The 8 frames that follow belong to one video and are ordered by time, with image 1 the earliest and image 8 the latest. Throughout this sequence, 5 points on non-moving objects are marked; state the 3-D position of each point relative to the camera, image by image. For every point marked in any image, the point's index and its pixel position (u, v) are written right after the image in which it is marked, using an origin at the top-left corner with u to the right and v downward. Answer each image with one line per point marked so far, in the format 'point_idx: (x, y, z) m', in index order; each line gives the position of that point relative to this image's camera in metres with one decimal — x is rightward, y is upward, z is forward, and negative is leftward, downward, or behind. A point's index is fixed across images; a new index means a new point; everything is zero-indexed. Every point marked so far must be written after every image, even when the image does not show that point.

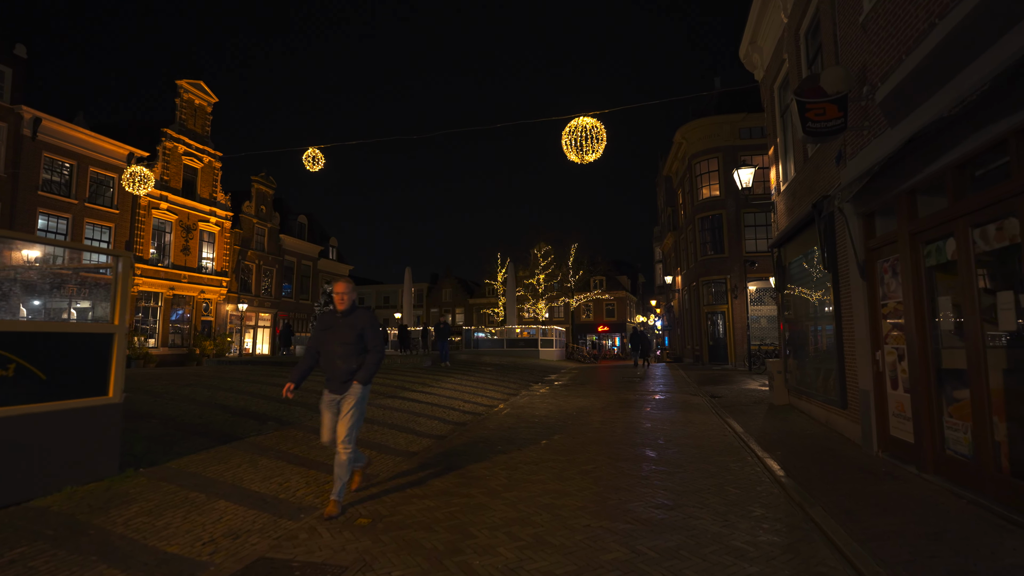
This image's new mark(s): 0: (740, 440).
0: (+3.4, -2.3, +8.2) m
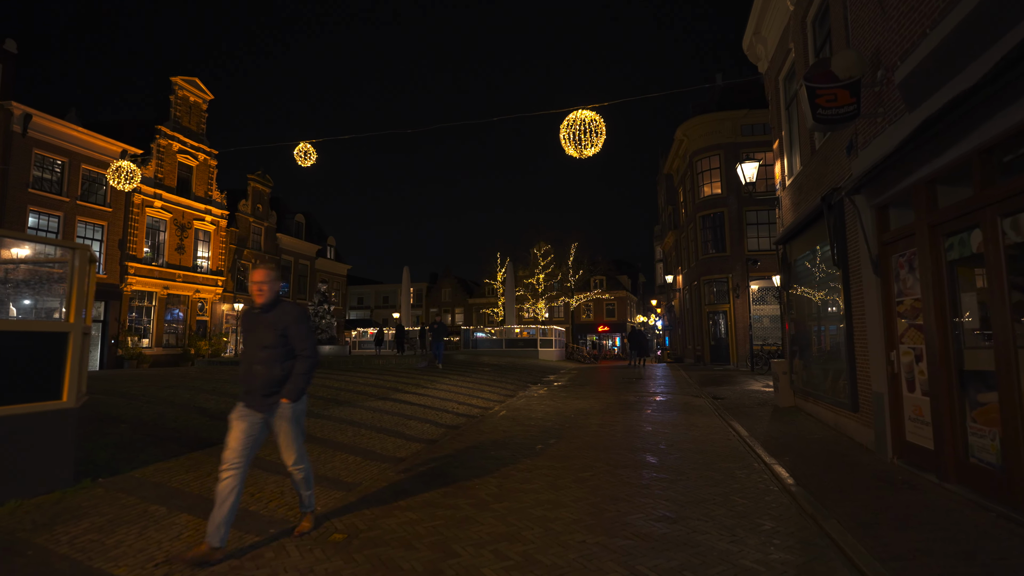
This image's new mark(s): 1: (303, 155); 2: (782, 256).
0: (+3.3, -2.2, +7.8) m
1: (-5.4, +3.4, +14.2) m
2: (+5.7, +0.7, +11.7) m
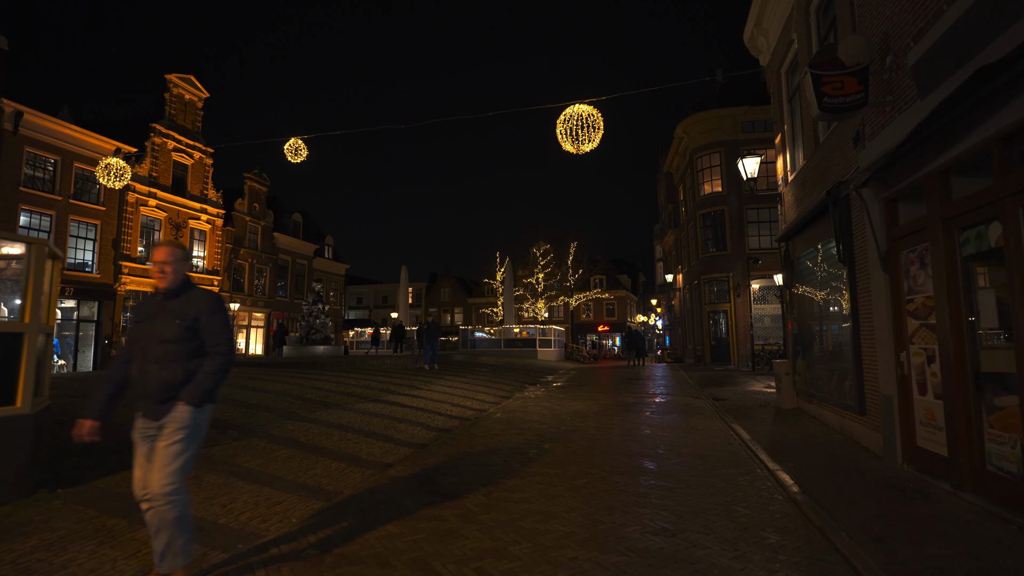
0: (+3.2, -2.2, +7.5) m
1: (-5.5, +3.4, +13.9) m
2: (+5.6, +0.7, +11.4) m
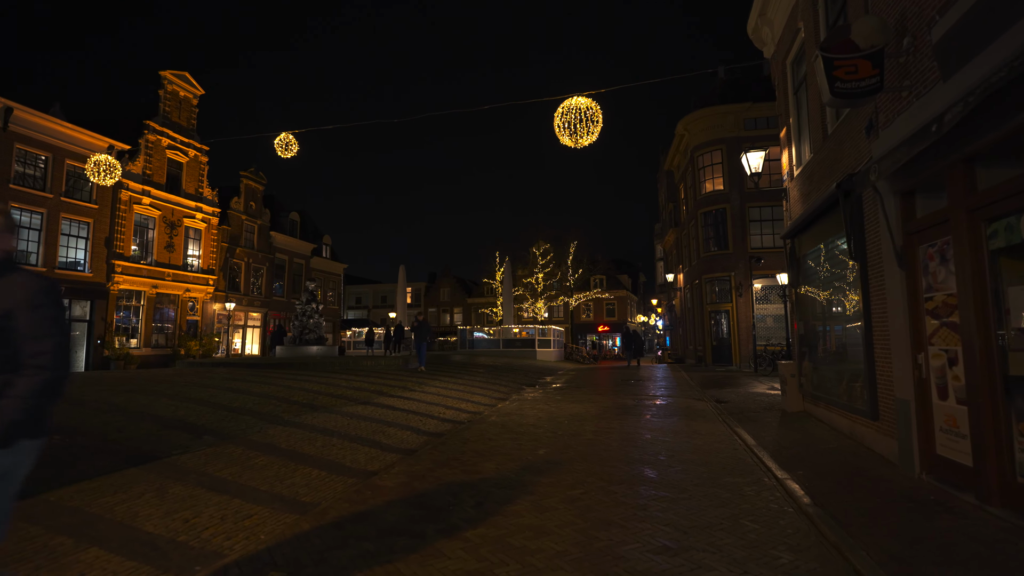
0: (+3.1, -2.2, +7.1) m
1: (-5.5, +3.5, +13.5) m
2: (+5.5, +0.7, +11.0) m
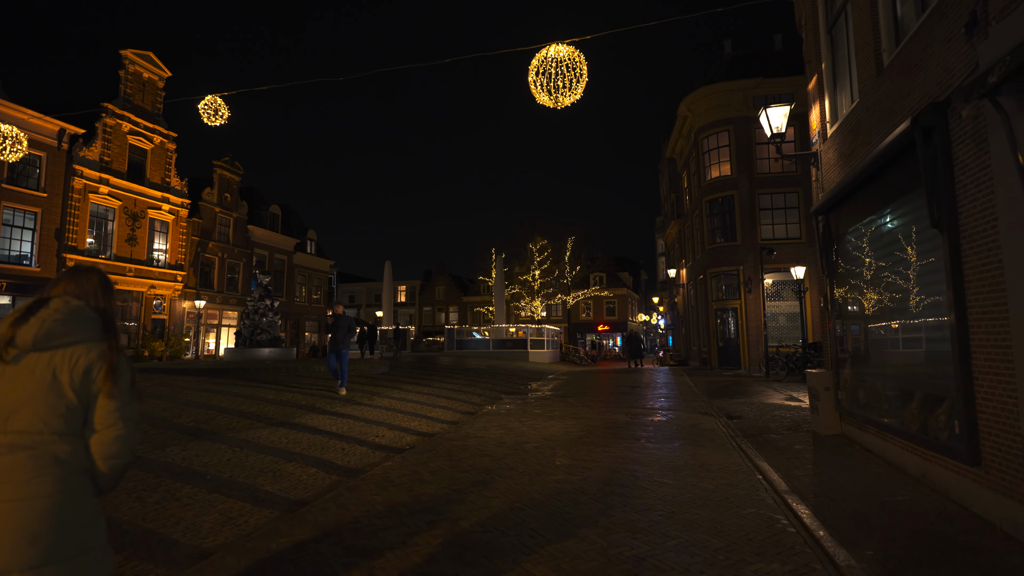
0: (+2.4, -2.0, +4.9) m
1: (-6.2, +3.6, +11.3) m
2: (+4.9, +0.9, +8.8) m
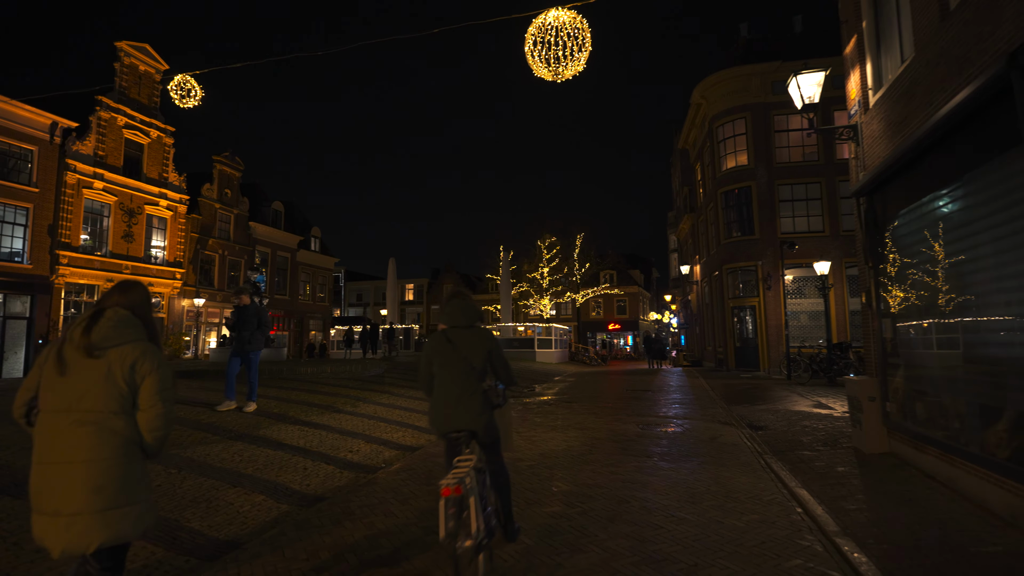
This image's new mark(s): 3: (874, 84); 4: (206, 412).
0: (+2.3, -1.9, +3.8) m
1: (-6.2, +3.7, +10.4) m
2: (+4.8, +1.0, +7.6) m
3: (+4.7, +2.7, +7.3) m
4: (-4.5, -1.8, +8.2) m
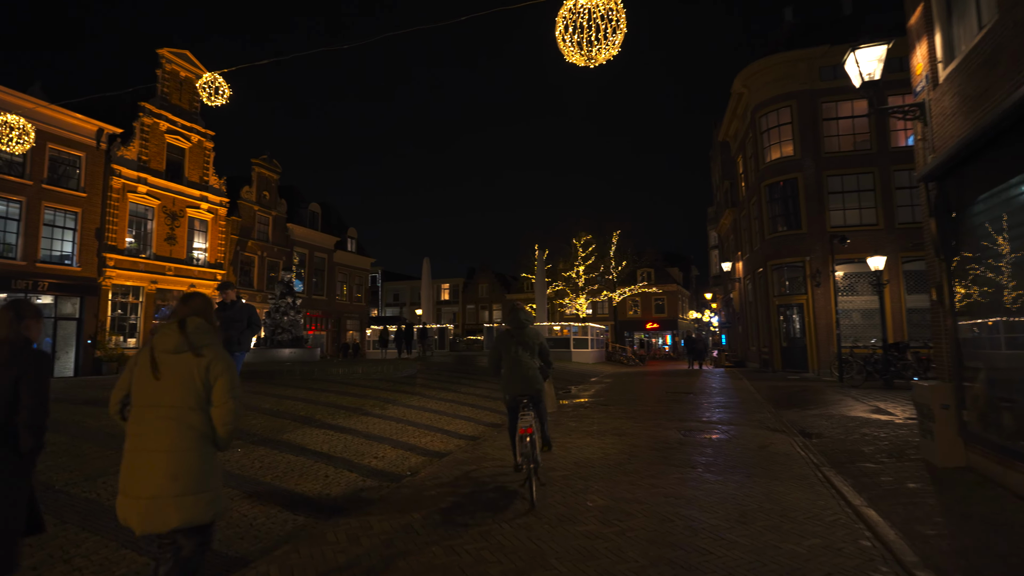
0: (+2.5, -1.9, +3.2) m
1: (-5.6, +3.7, +10.3) m
2: (+5.2, +1.0, +6.9) m
3: (+5.1, +2.7, +6.5) m
4: (-4.0, -1.8, +8.1) m
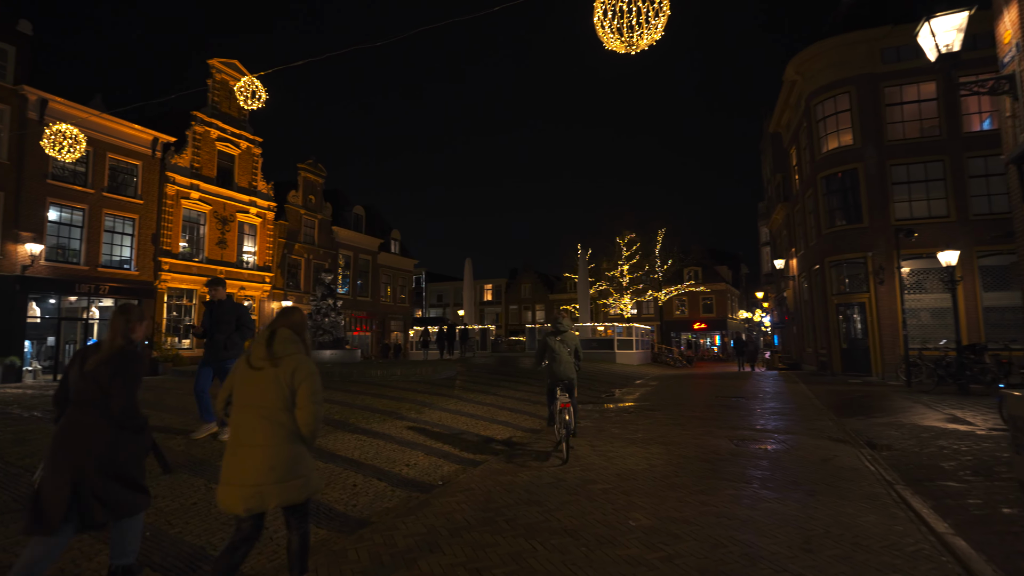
0: (+2.6, -1.9, +2.7) m
1: (-4.9, +3.7, +10.4) m
2: (+5.6, +1.1, +6.1) m
3: (+5.4, +2.8, +5.7) m
4: (-3.5, -1.8, +8.0) m
